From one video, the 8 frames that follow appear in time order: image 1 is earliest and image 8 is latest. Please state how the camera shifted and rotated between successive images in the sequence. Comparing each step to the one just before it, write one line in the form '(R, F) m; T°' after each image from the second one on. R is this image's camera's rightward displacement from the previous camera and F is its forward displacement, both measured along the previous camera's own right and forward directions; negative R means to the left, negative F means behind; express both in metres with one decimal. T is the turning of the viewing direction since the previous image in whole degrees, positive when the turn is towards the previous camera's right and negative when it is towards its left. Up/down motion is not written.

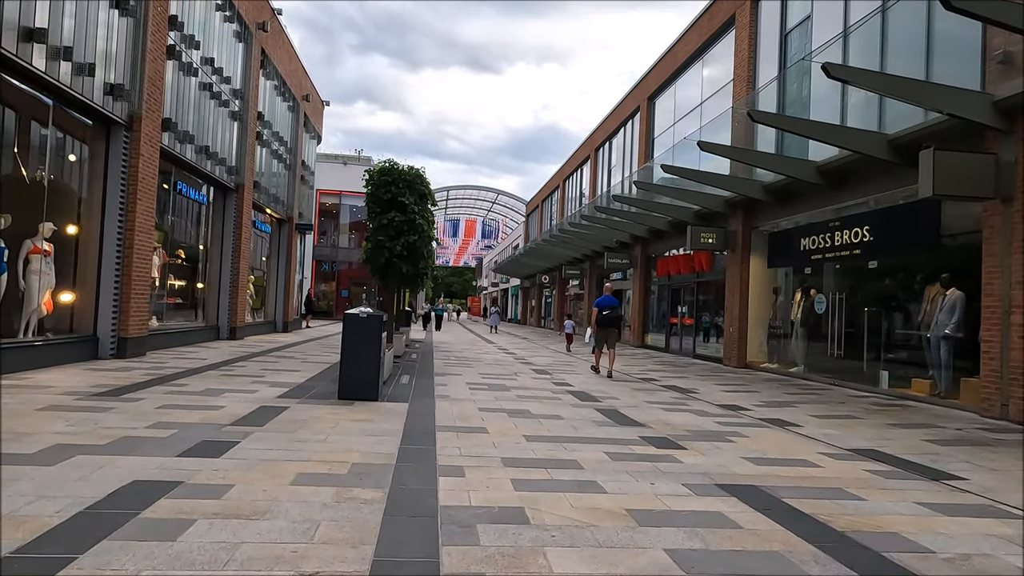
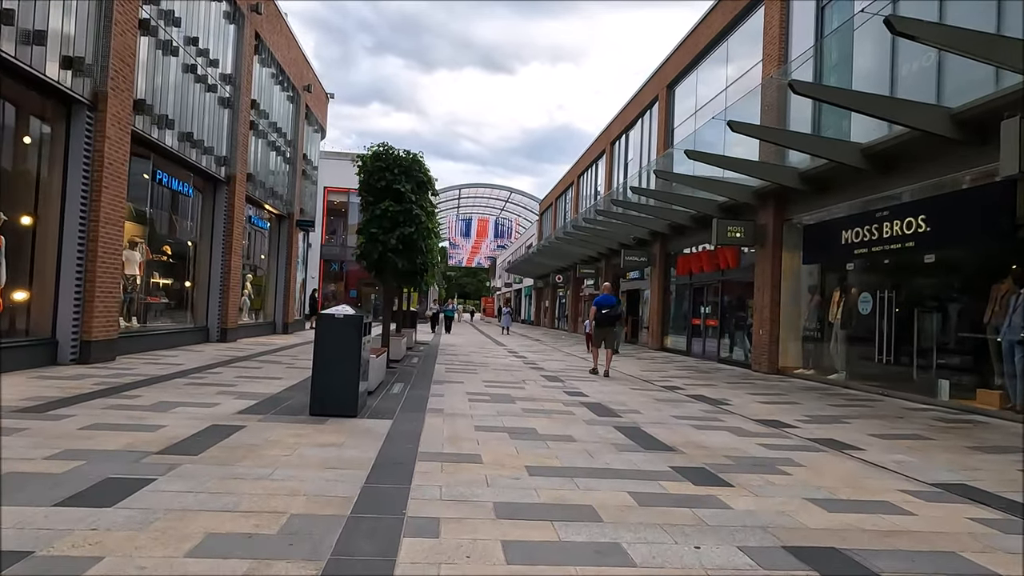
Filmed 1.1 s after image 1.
(+0.1, +1.3) m; -1°
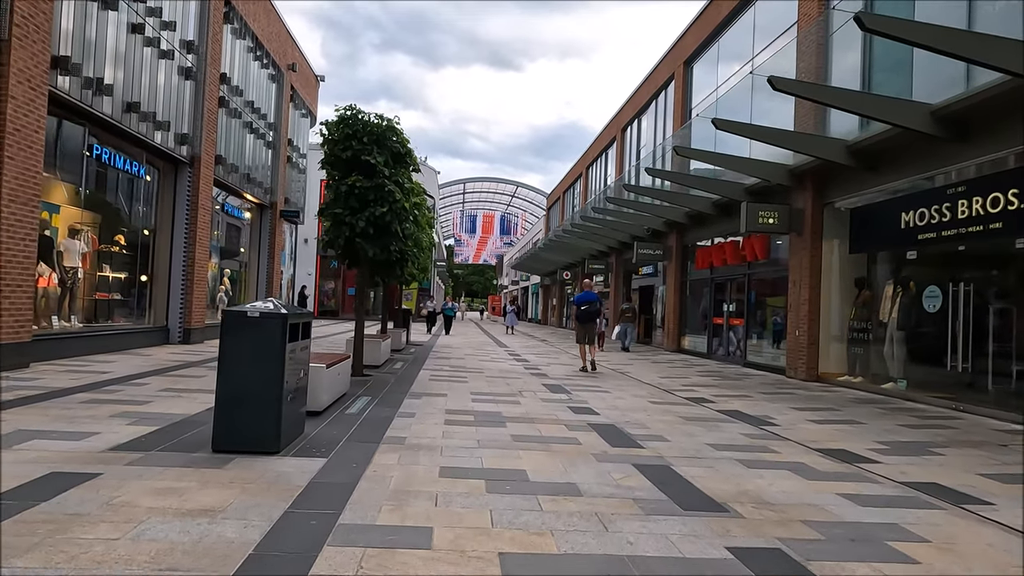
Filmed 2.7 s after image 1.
(+0.2, +2.0) m; -1°
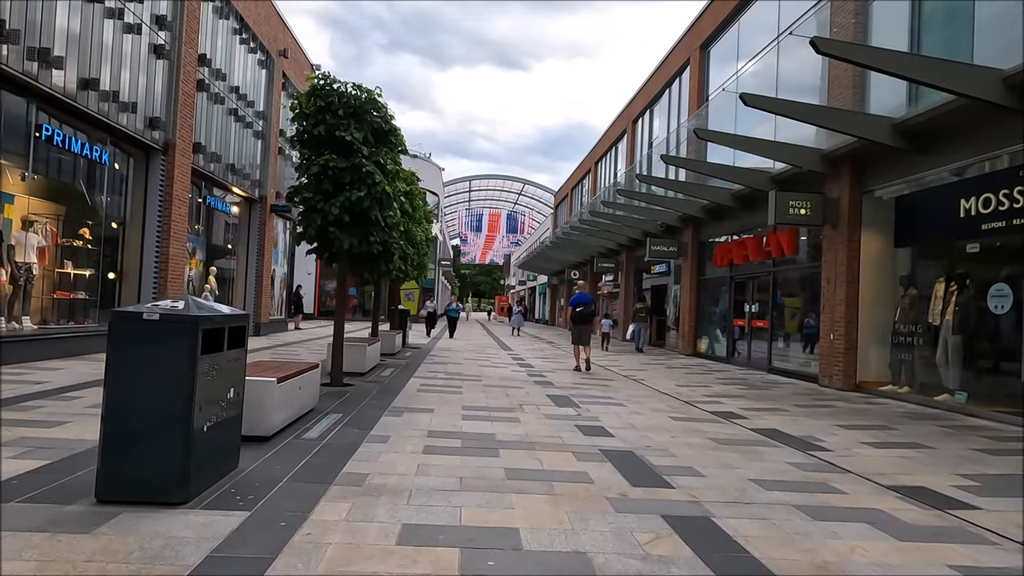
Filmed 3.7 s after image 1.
(+0.1, +1.3) m; -1°
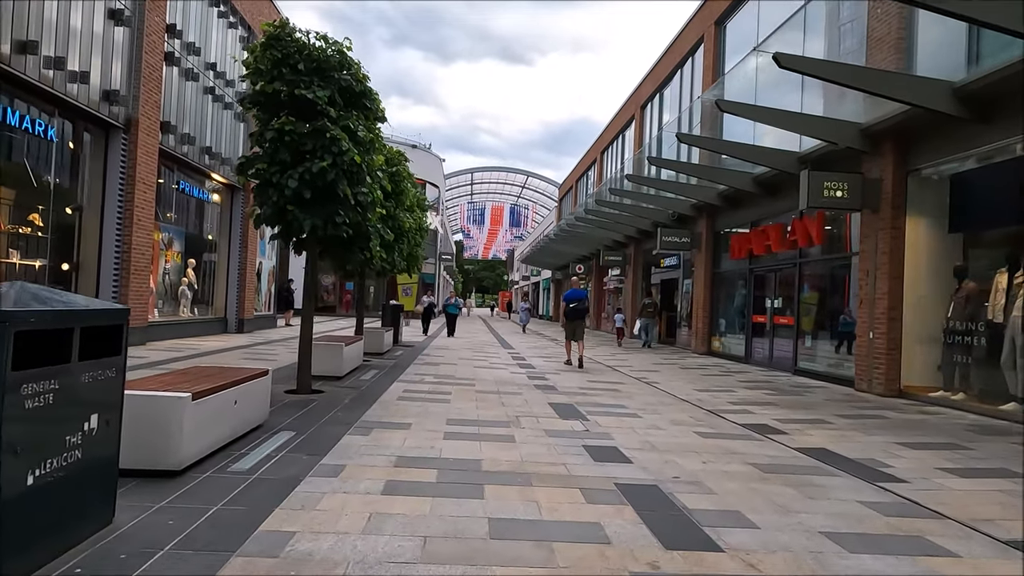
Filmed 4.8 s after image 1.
(+0.1, +1.4) m; 0°
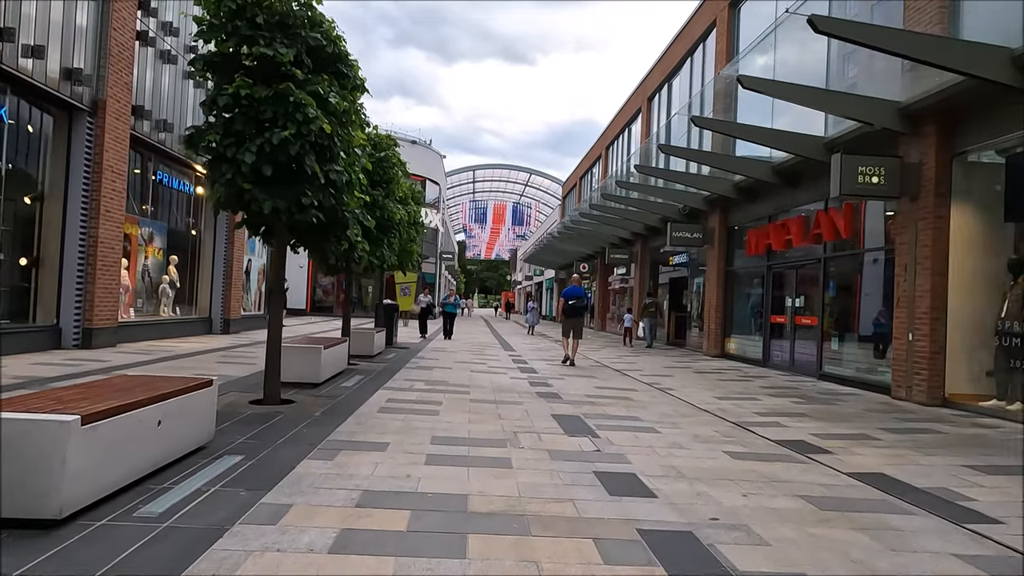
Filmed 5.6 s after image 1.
(+0.1, +1.0) m; 0°
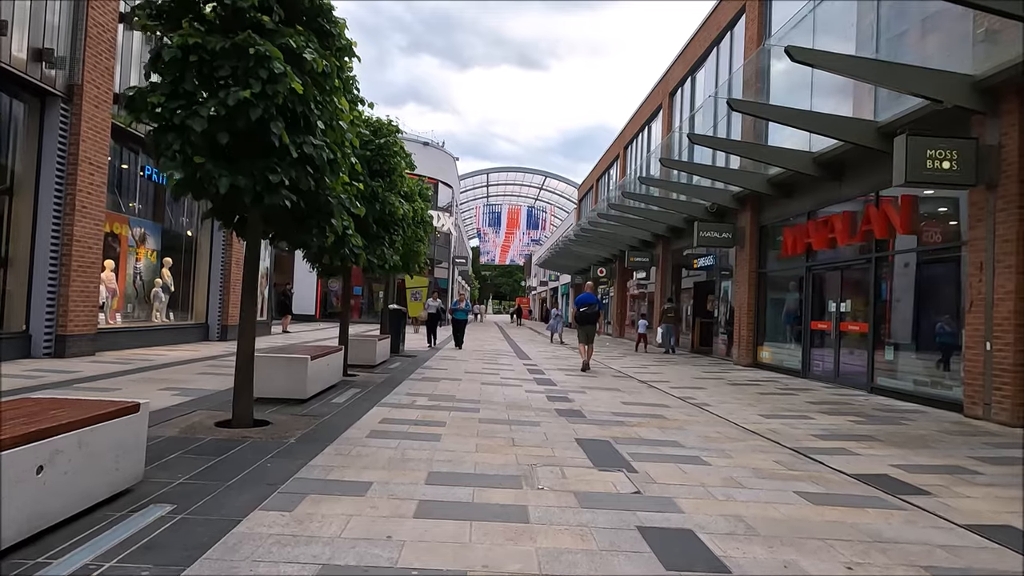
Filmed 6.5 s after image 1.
(0.0, +1.2) m; -1°
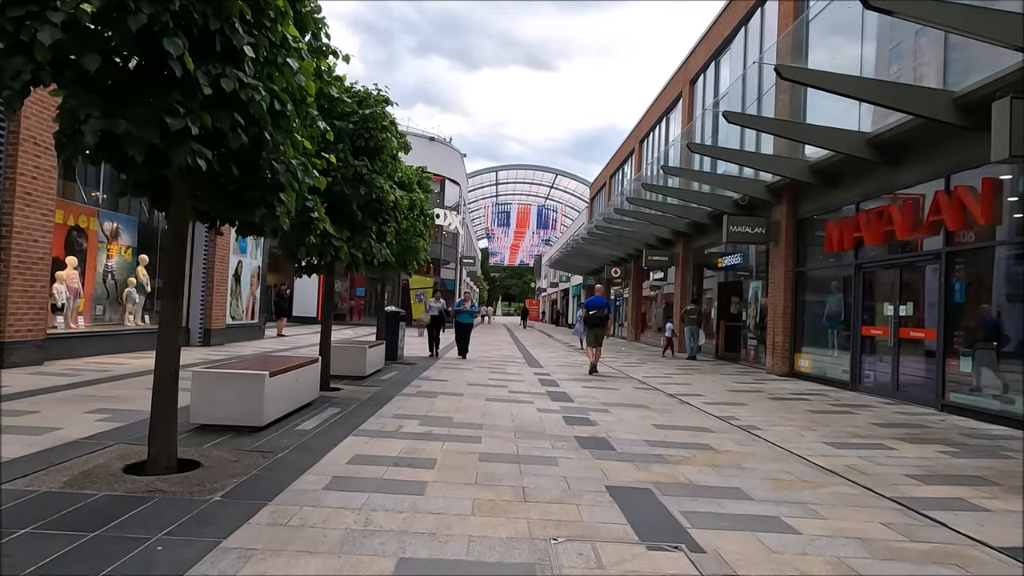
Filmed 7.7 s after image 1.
(0.0, +1.5) m; -1°
